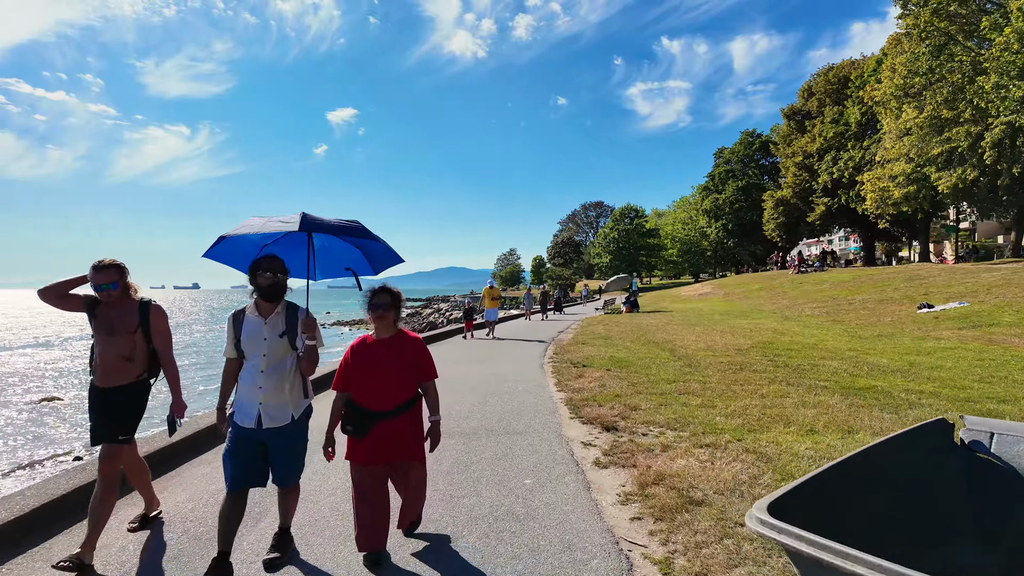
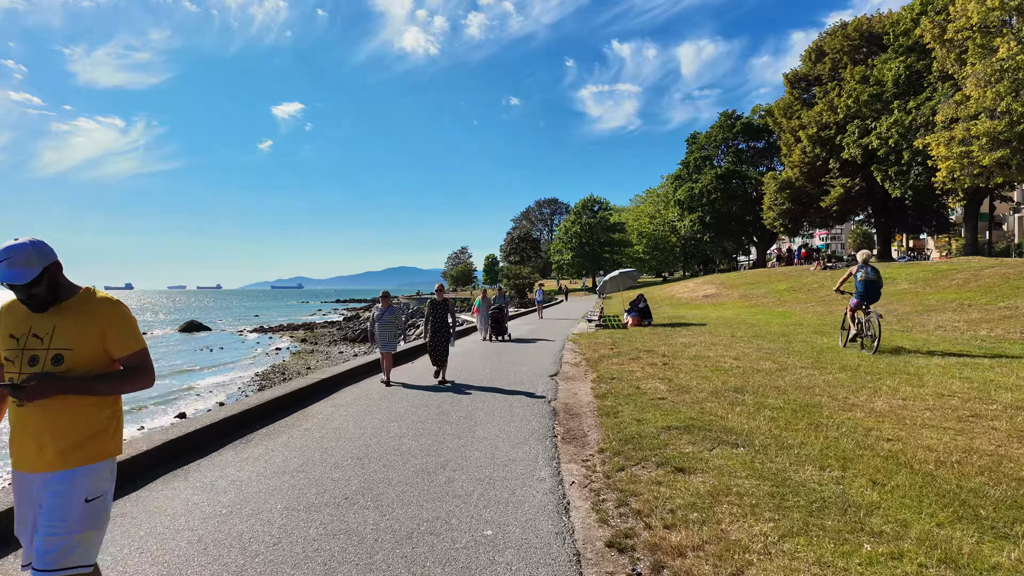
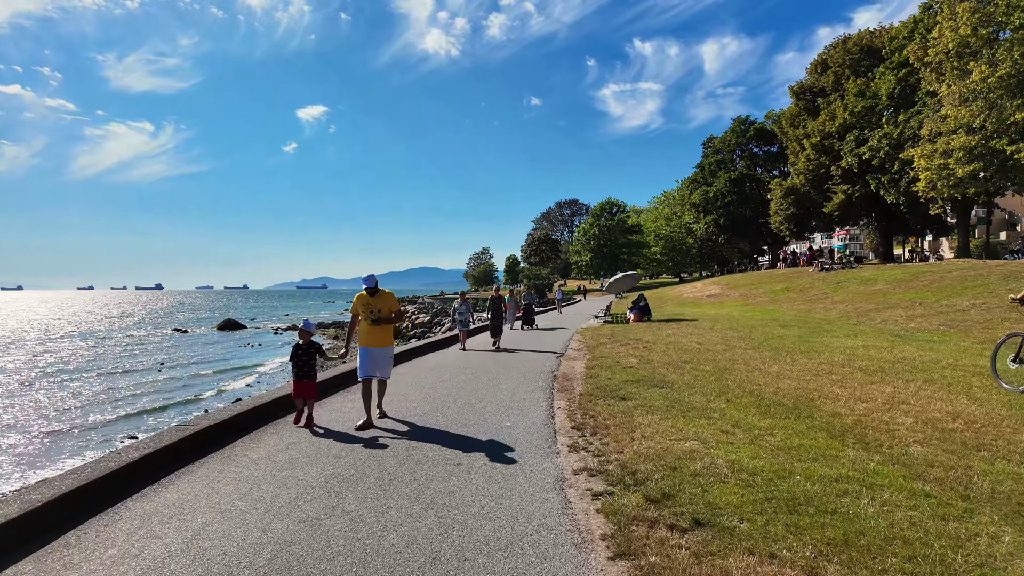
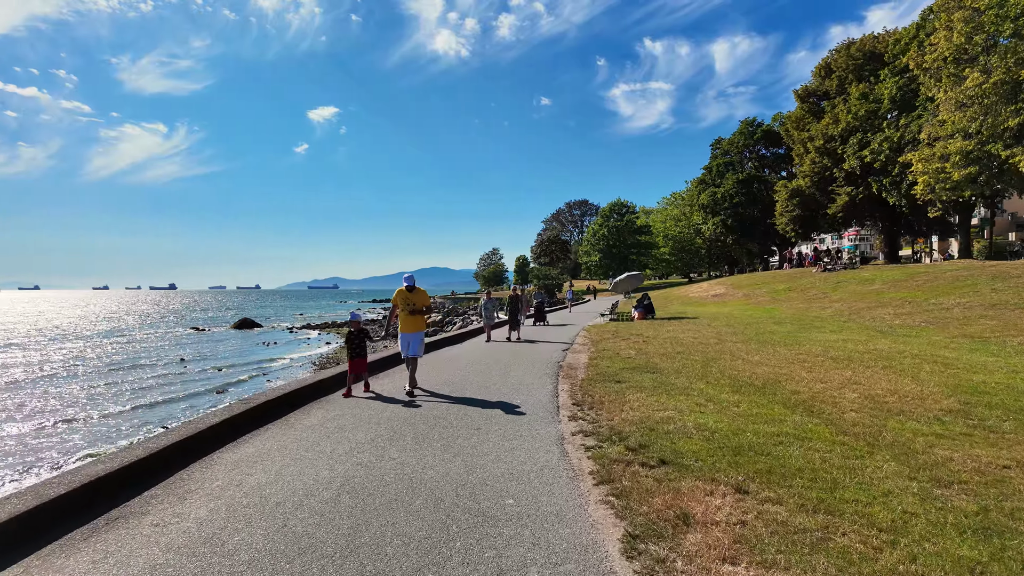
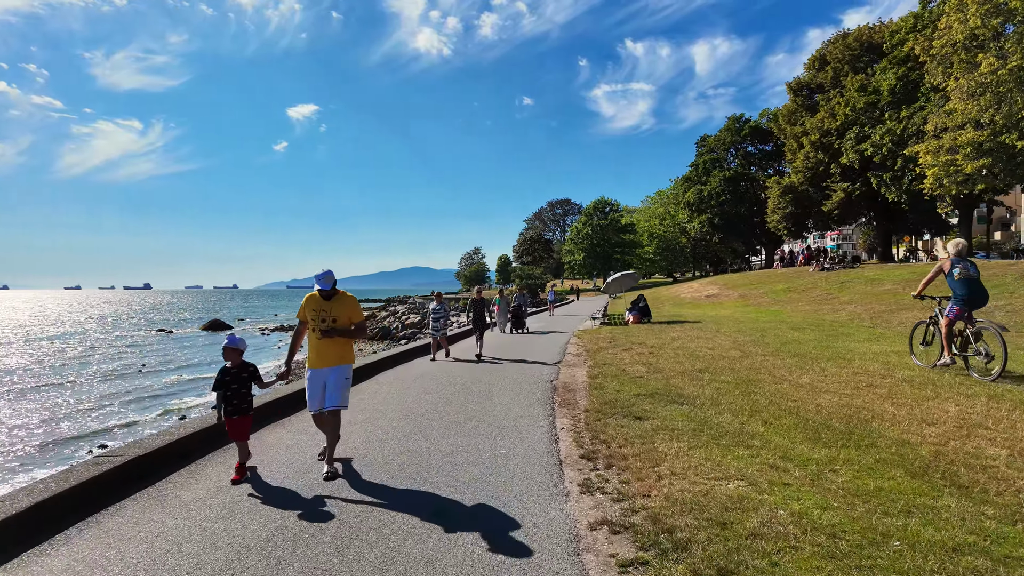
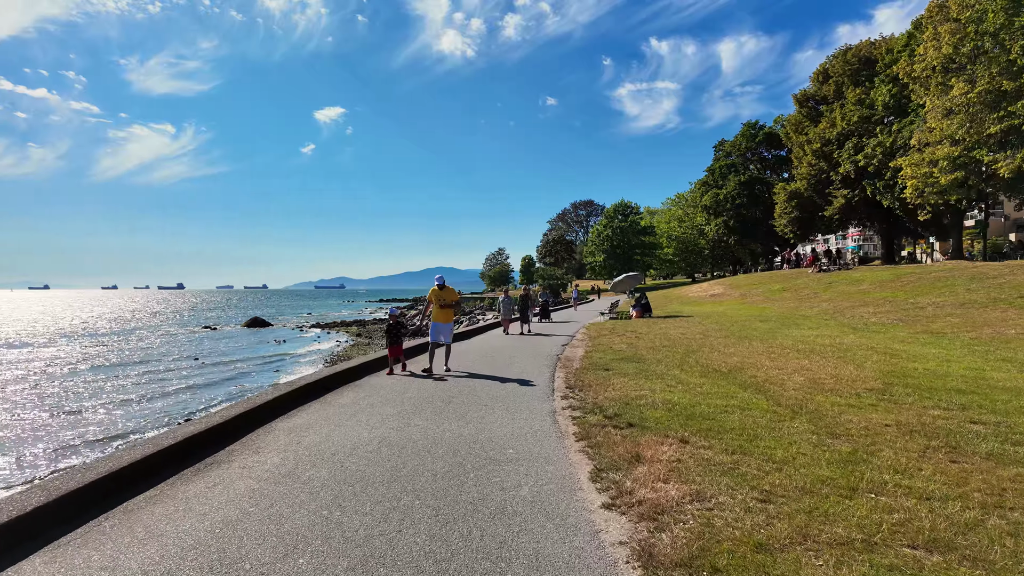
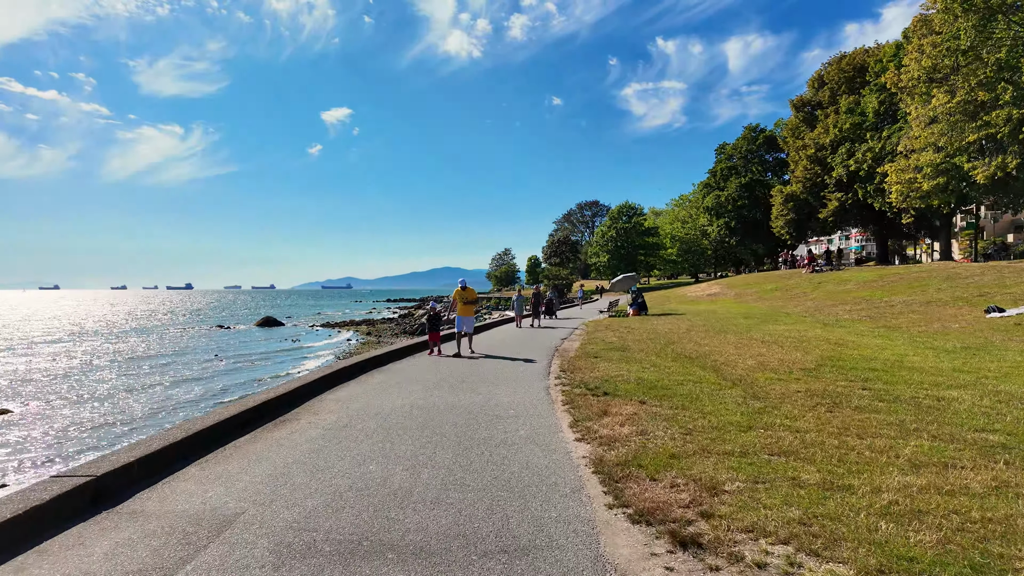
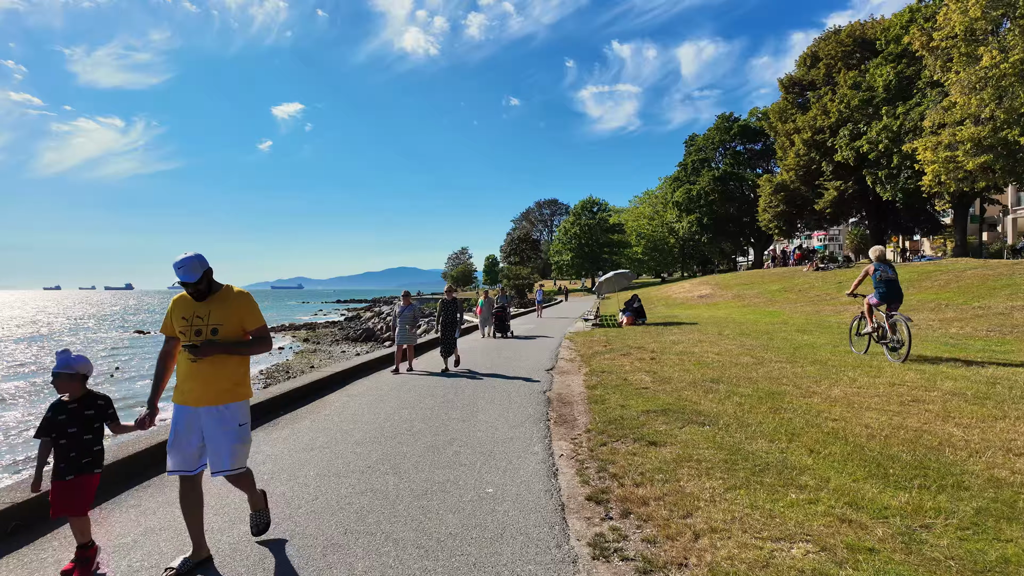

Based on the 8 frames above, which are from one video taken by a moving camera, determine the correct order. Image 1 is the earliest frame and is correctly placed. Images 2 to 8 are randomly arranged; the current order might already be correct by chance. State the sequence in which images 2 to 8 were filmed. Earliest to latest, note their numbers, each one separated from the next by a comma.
7, 6, 4, 3, 5, 8, 2
